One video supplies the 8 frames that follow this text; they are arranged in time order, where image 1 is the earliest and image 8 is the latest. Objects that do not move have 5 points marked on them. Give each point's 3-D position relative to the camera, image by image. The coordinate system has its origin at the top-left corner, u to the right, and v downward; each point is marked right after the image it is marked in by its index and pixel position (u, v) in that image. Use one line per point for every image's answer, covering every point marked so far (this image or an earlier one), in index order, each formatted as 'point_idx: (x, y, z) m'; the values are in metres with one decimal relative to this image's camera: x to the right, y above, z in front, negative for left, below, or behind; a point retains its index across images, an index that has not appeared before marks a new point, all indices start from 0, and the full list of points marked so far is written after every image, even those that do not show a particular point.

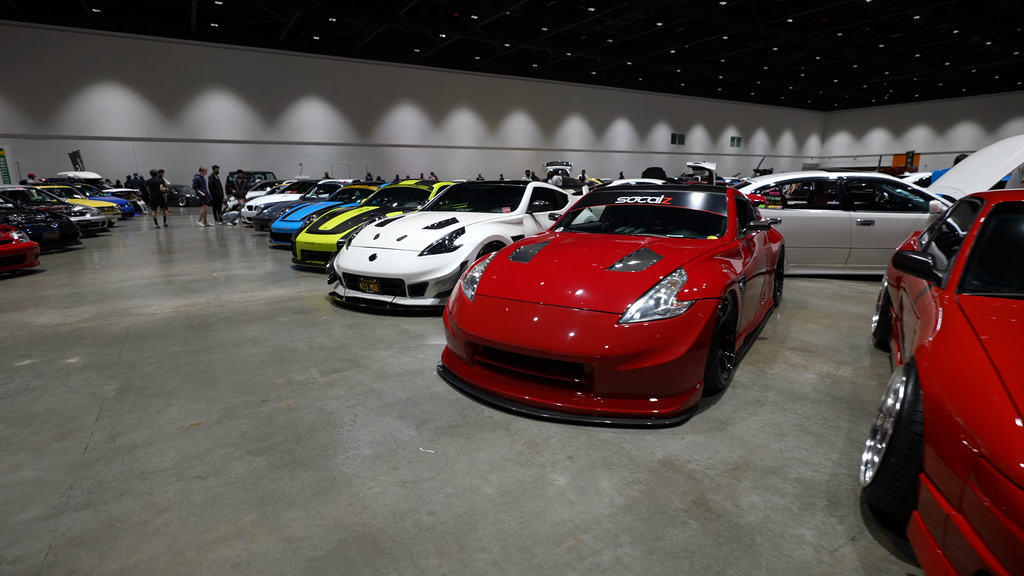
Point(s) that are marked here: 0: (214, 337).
0: (-2.3, -0.4, +3.8) m
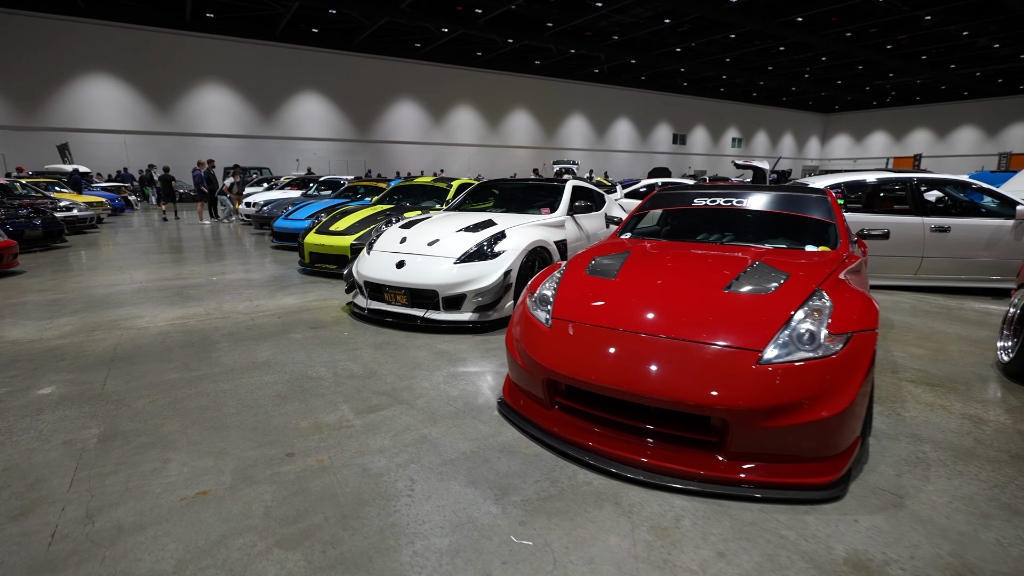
0: (-1.9, -0.5, +3.2) m
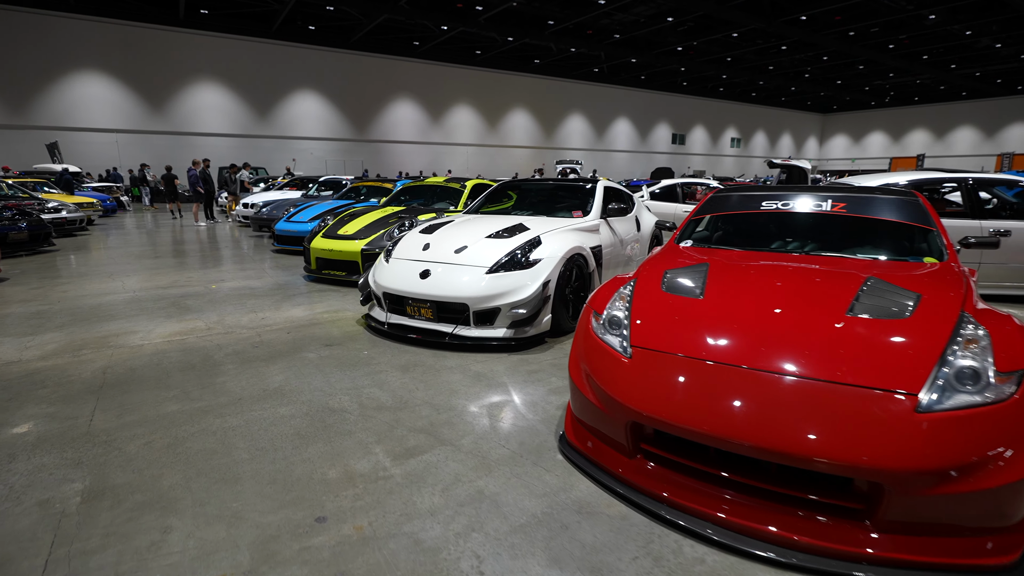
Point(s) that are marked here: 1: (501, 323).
0: (-1.6, -0.5, +2.8) m
1: (-0.1, -0.2, +3.4) m
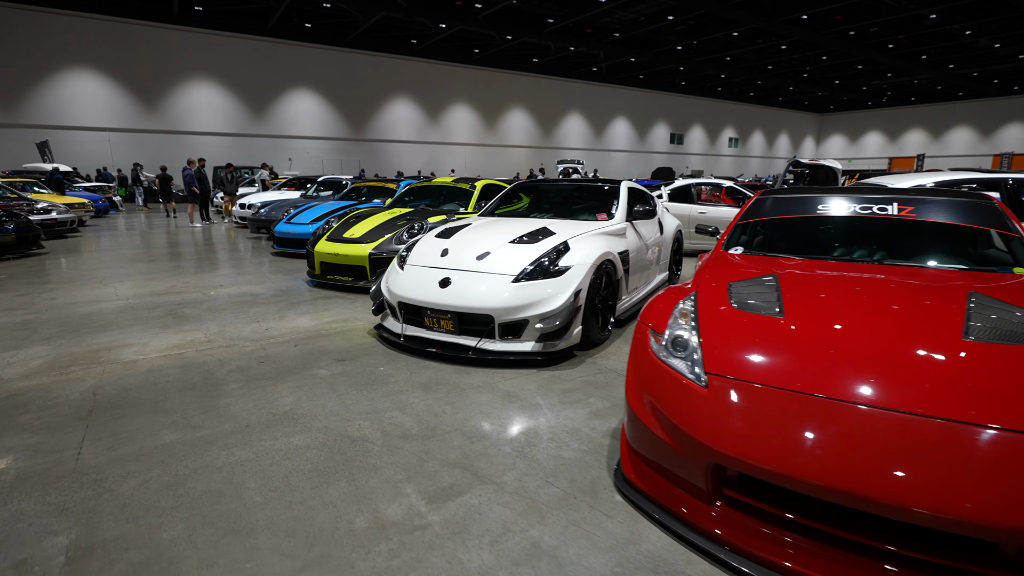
0: (-1.4, -0.6, +2.5) m
1: (+0.1, -0.3, +3.1) m
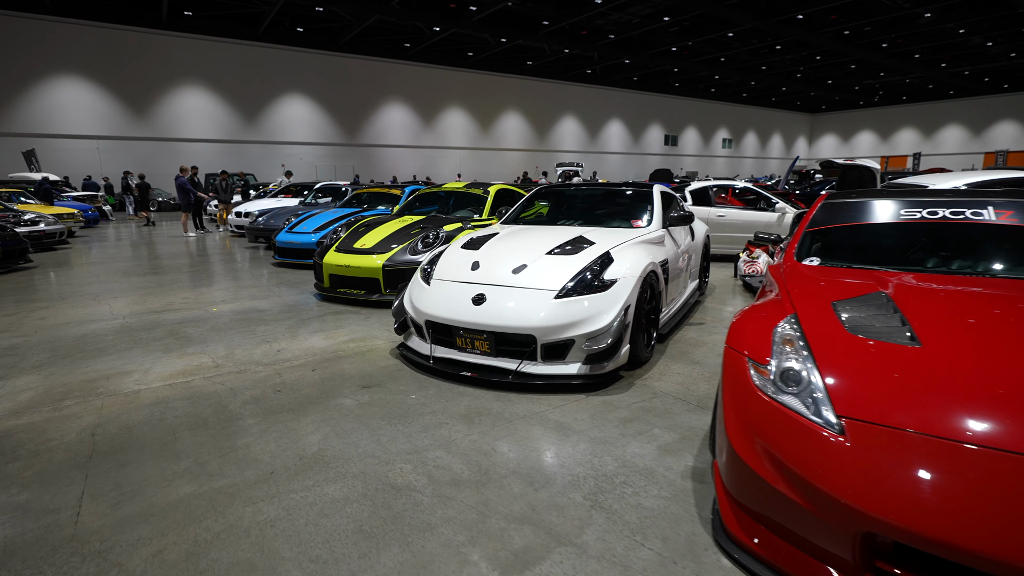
0: (-1.2, -0.7, +2.2) m
1: (+0.4, -0.4, +2.9) m
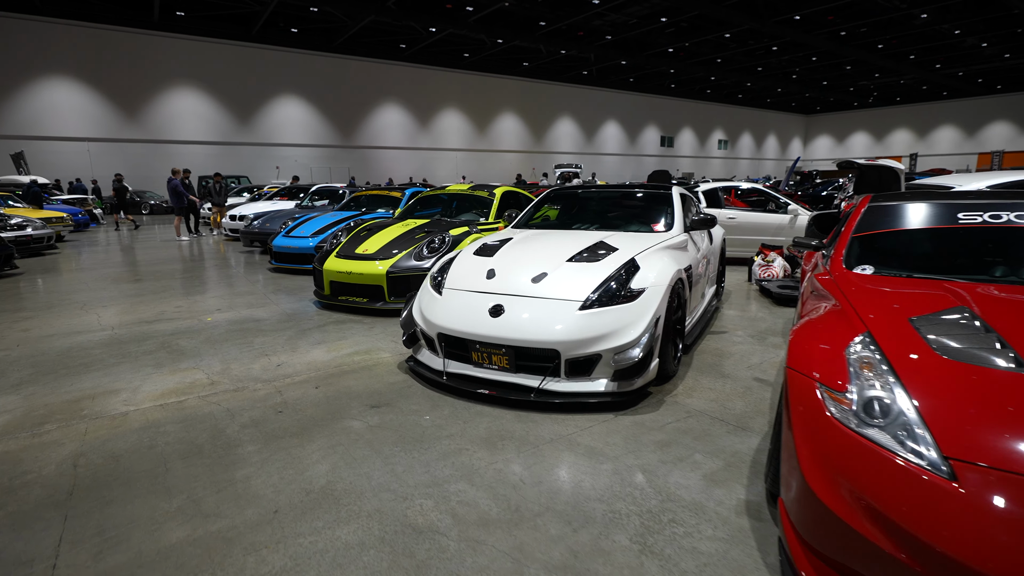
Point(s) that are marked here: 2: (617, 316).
0: (-1.0, -0.8, +2.0) m
1: (+0.5, -0.4, +2.6) m
2: (+0.6, -0.1, +2.7) m
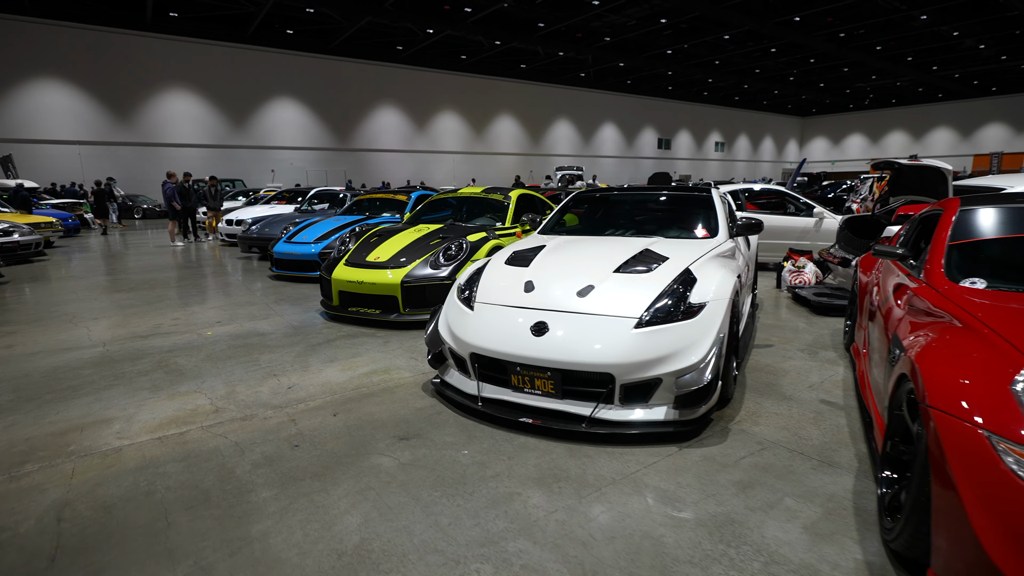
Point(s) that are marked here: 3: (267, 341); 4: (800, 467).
0: (-0.8, -0.9, +1.7) m
1: (+0.7, -0.5, +2.3) m
2: (+0.8, -0.2, +2.4) m
3: (-1.9, -0.4, +4.0) m
4: (+1.2, -0.8, +2.1) m
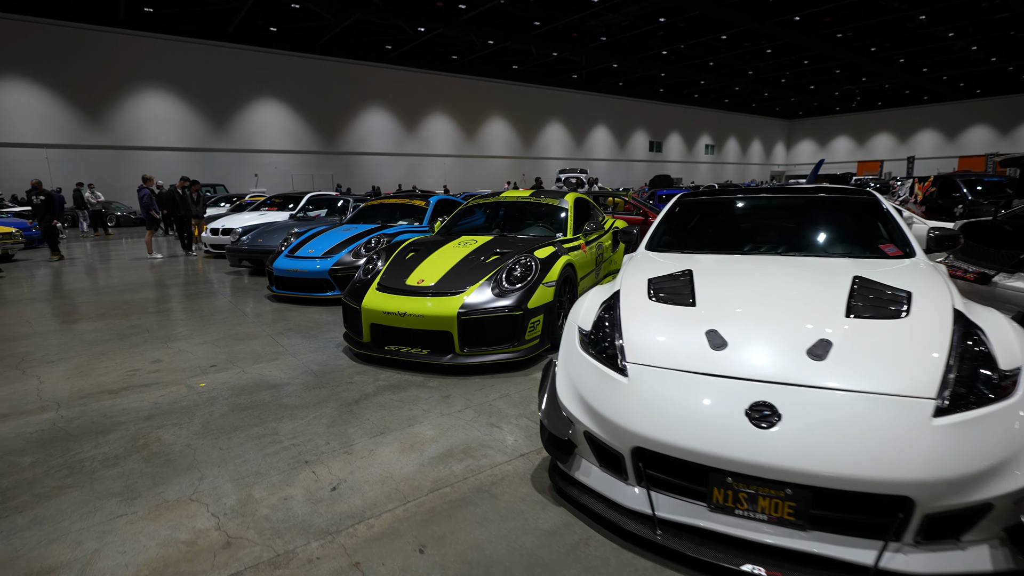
0: (-0.1, -1.1, +0.7) m
1: (+1.3, -0.7, +1.4) m
2: (+1.4, -0.4, +1.4) m
3: (-1.3, -0.6, +3.0) m
4: (+1.9, -0.9, +1.2) m
